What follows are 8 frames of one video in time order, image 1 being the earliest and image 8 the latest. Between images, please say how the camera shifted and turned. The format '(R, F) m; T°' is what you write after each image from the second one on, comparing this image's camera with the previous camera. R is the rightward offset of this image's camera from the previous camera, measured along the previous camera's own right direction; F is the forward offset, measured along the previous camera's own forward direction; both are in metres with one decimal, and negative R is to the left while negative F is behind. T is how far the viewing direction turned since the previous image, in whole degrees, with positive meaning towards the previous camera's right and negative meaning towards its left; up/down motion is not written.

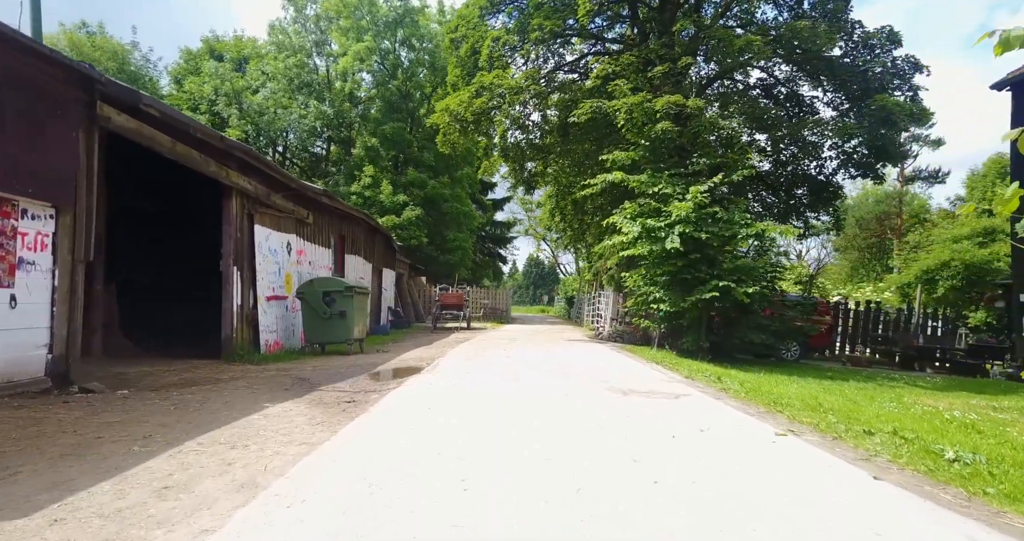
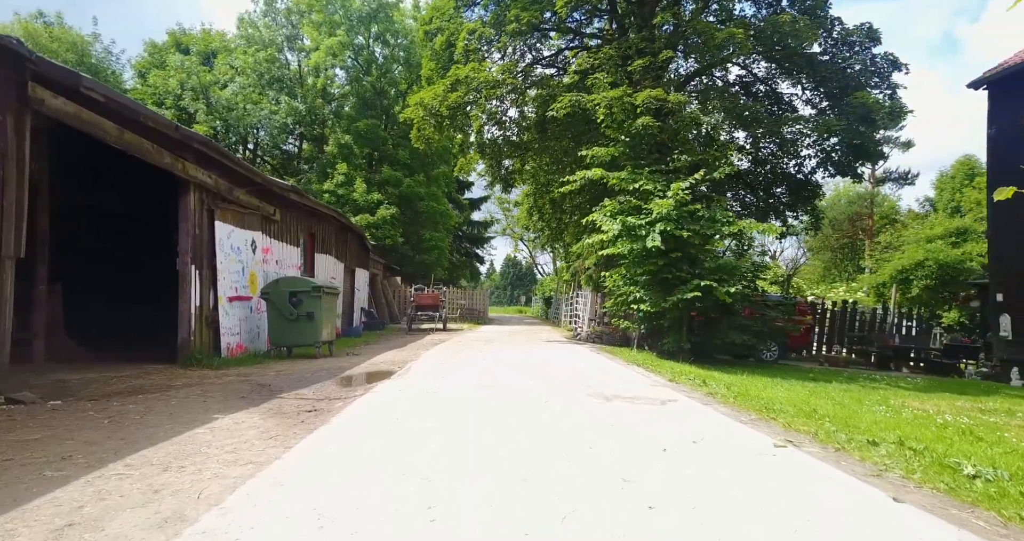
(0.0, +0.5) m; +2°
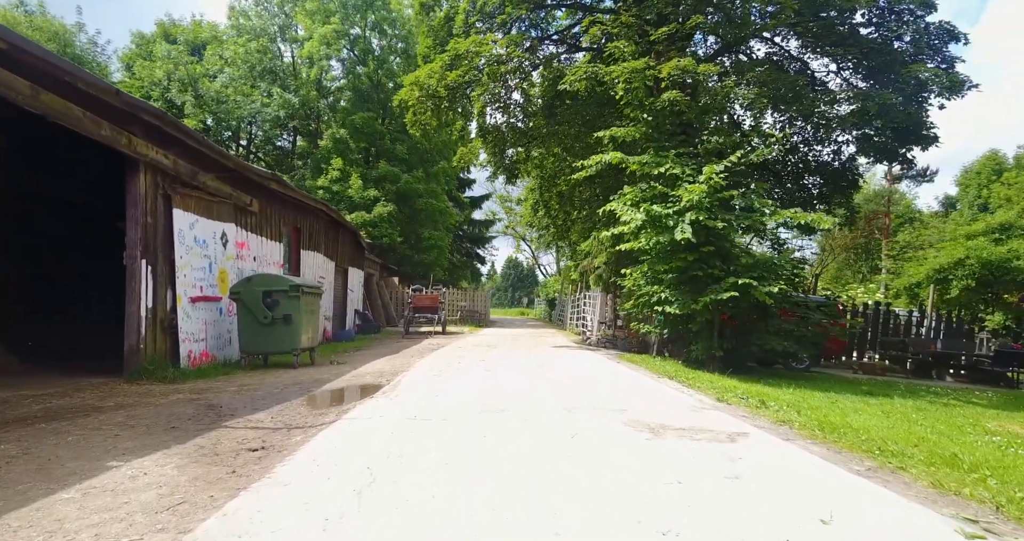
(-0.1, +1.7) m; 0°
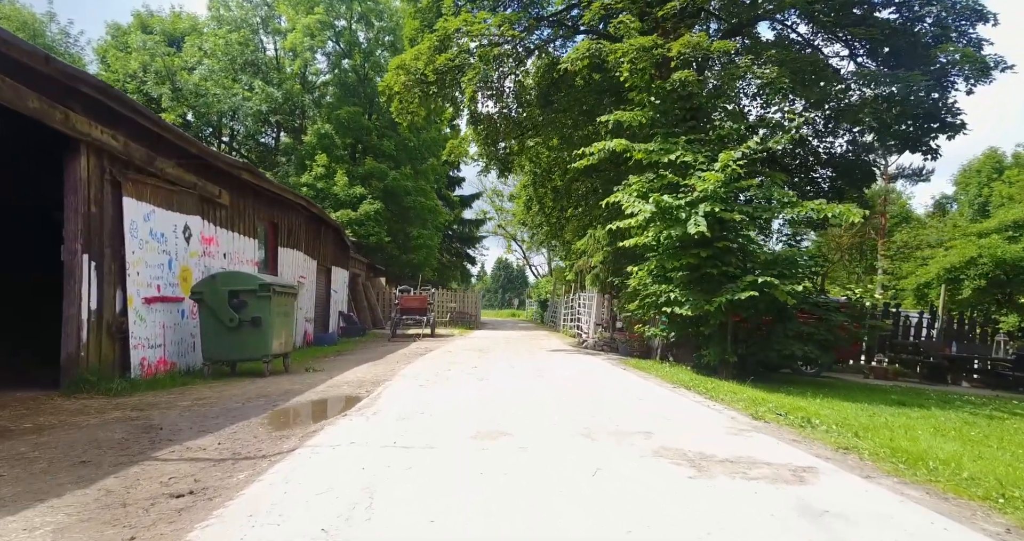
(-0.1, +1.1) m; +1°
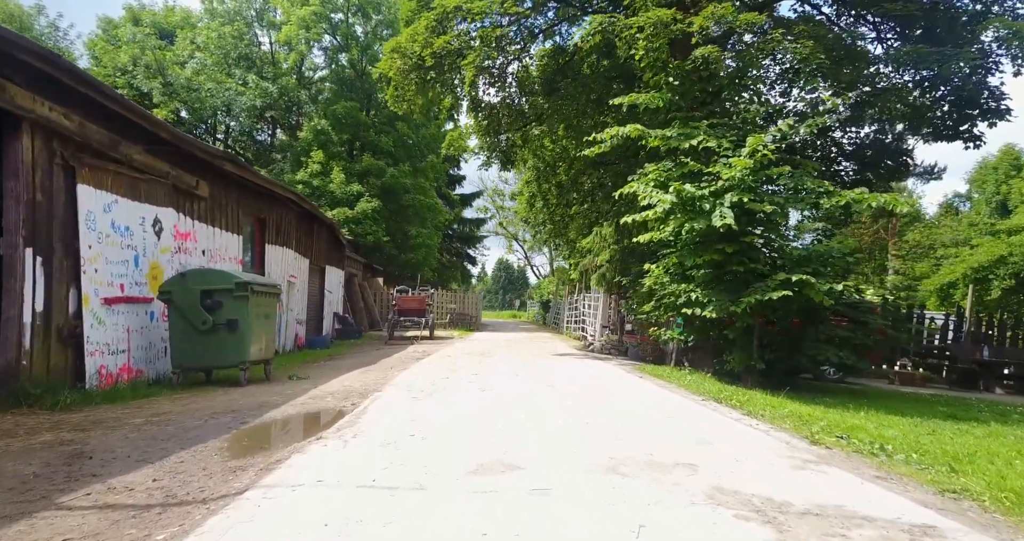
(-0.1, +1.0) m; 0°
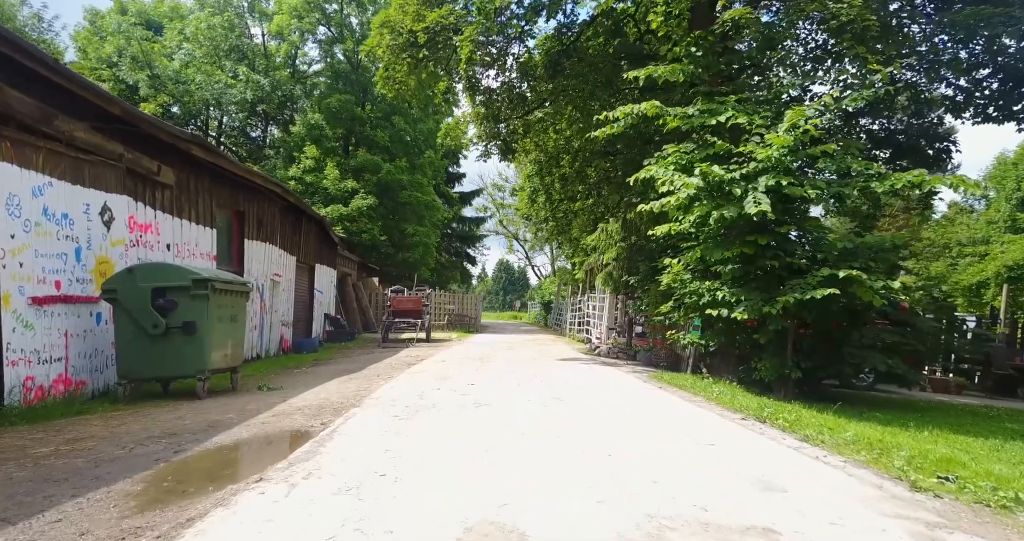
(0.0, +1.2) m; 0°
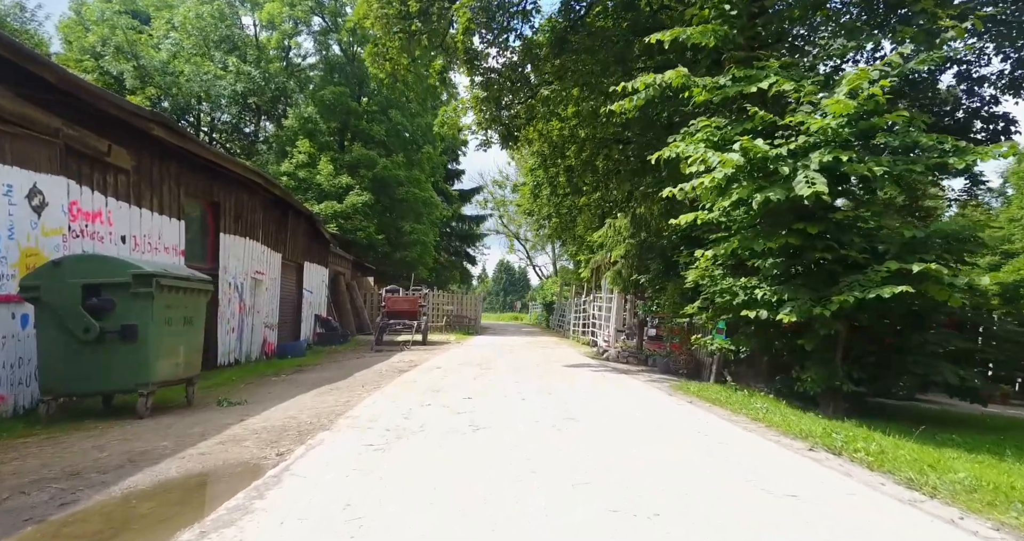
(0.0, +1.3) m; 0°
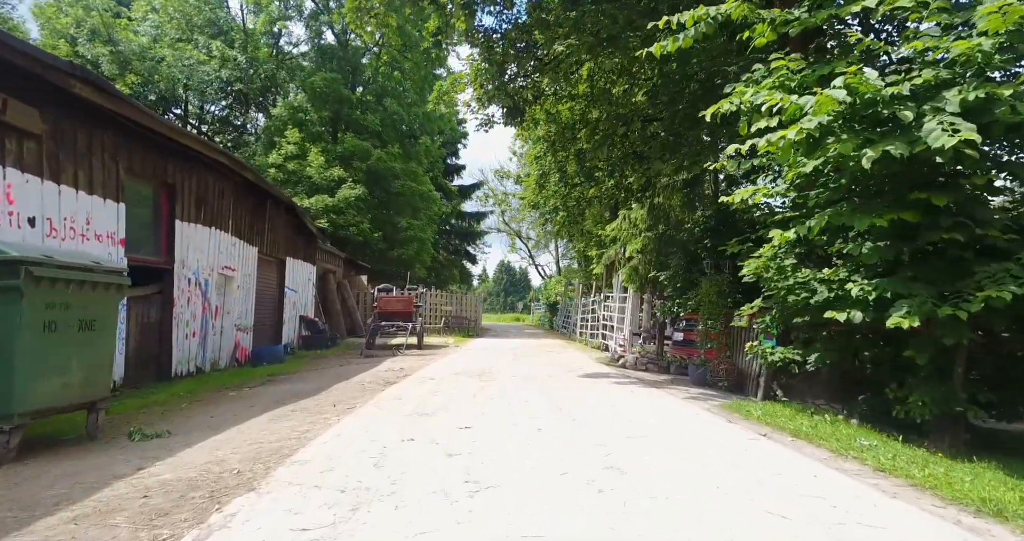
(-0.1, +1.9) m; 0°
